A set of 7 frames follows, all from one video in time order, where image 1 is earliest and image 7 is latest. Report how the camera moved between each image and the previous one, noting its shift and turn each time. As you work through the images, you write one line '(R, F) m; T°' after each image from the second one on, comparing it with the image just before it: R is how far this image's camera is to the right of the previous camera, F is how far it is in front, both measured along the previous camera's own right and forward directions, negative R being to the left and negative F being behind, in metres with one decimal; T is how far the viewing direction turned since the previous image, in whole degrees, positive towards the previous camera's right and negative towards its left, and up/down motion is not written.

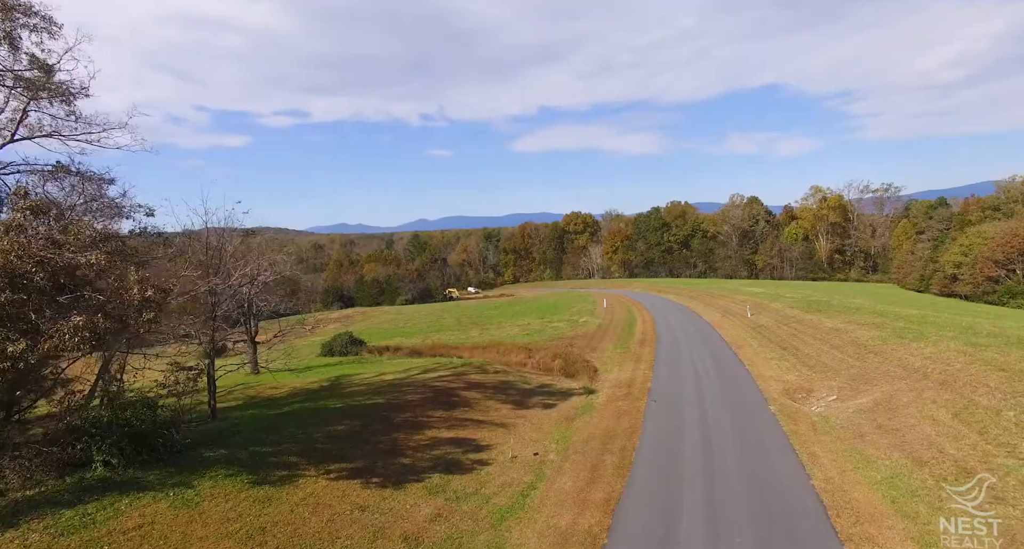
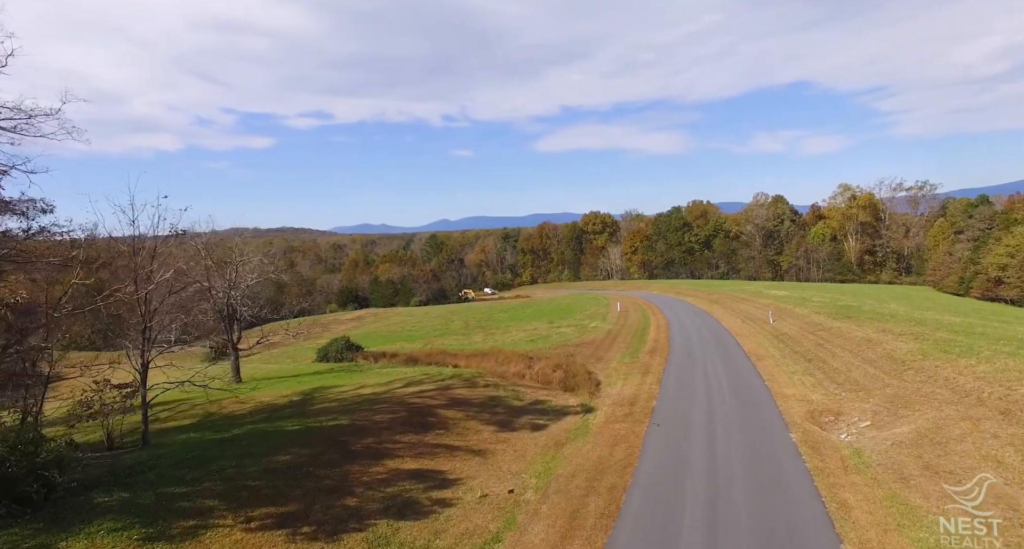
(+1.2, +3.0) m; -2°
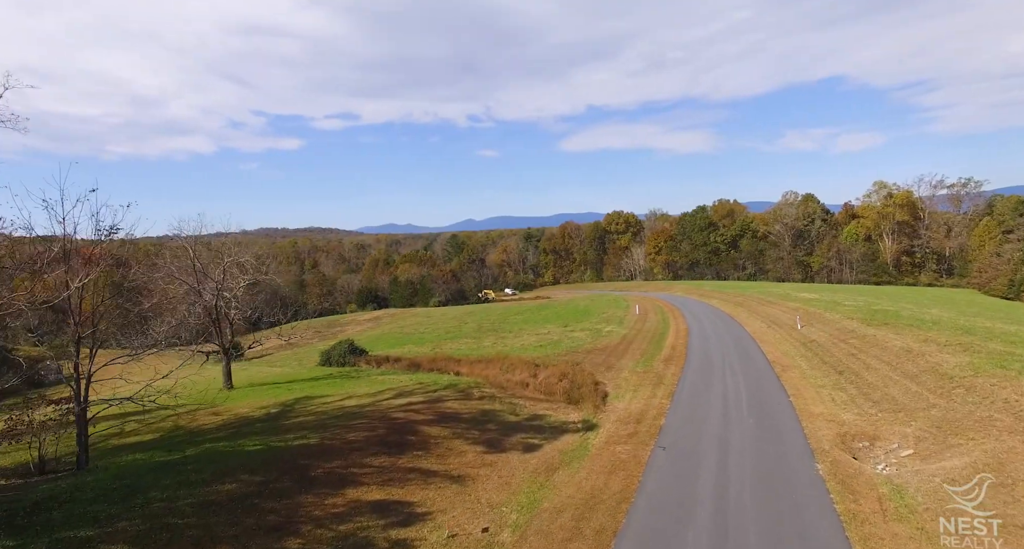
(+1.0, +2.4) m; -2°
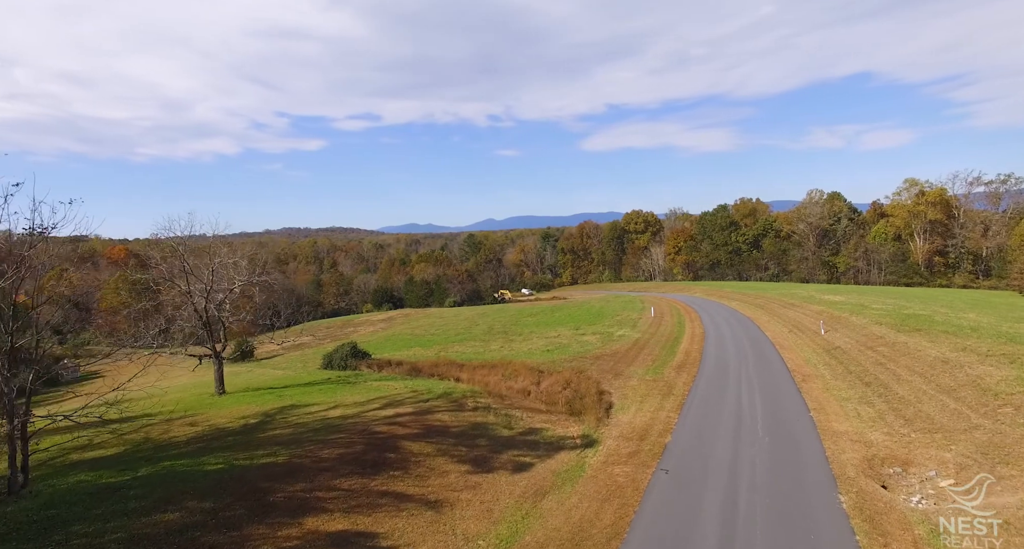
(+0.8, +1.8) m; -2°
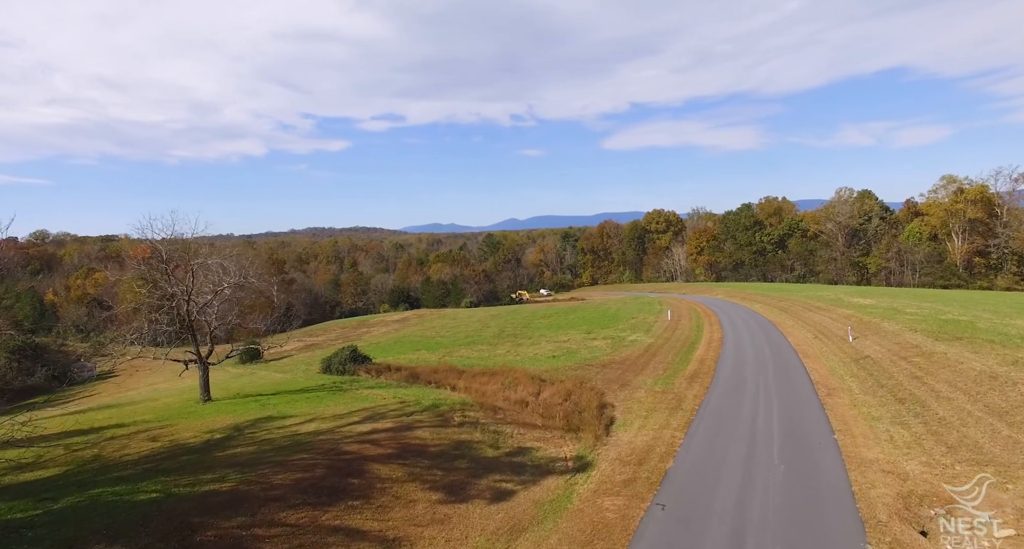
(+1.0, +2.2) m; -2°
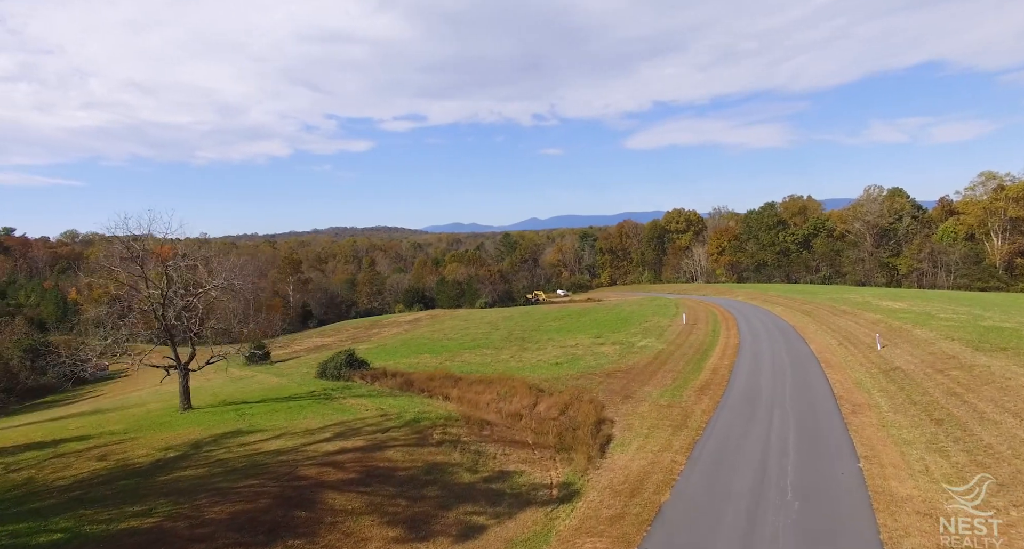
(+1.0, +2.2) m; -2°
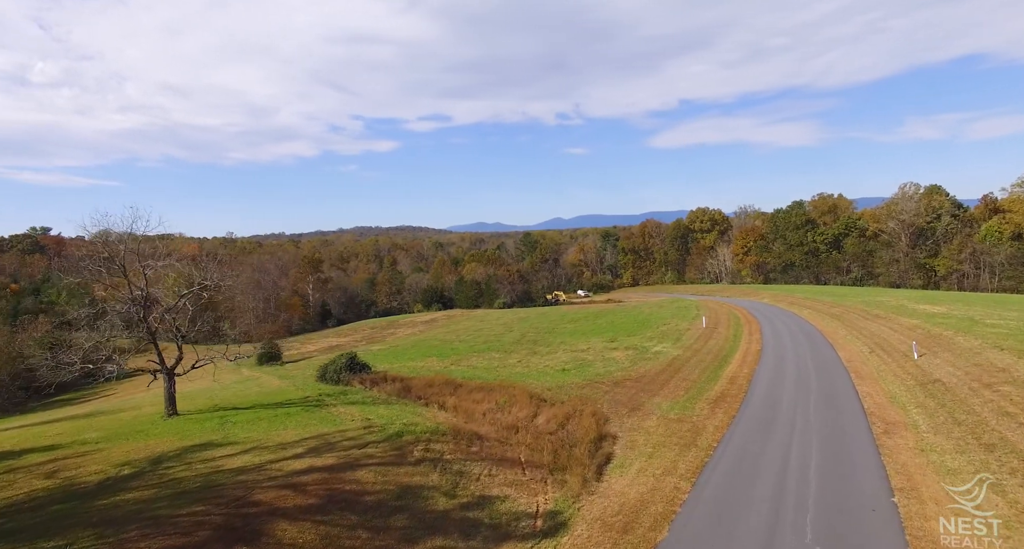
(+0.9, +2.0) m; -2°
